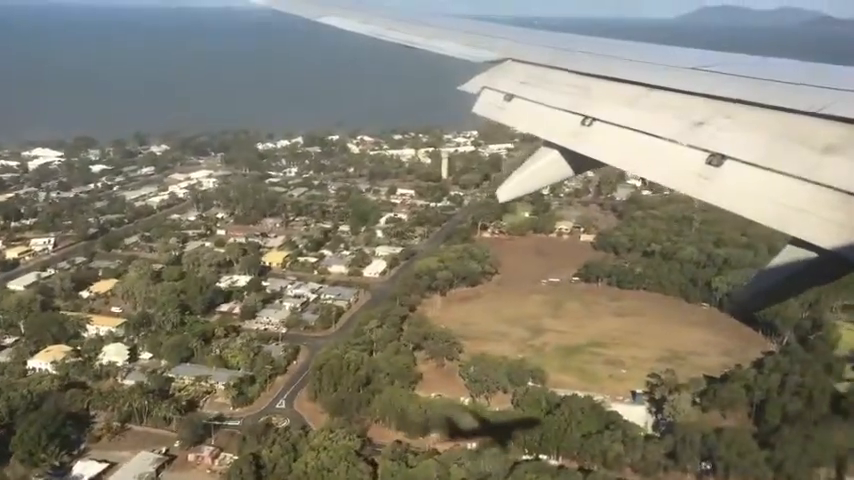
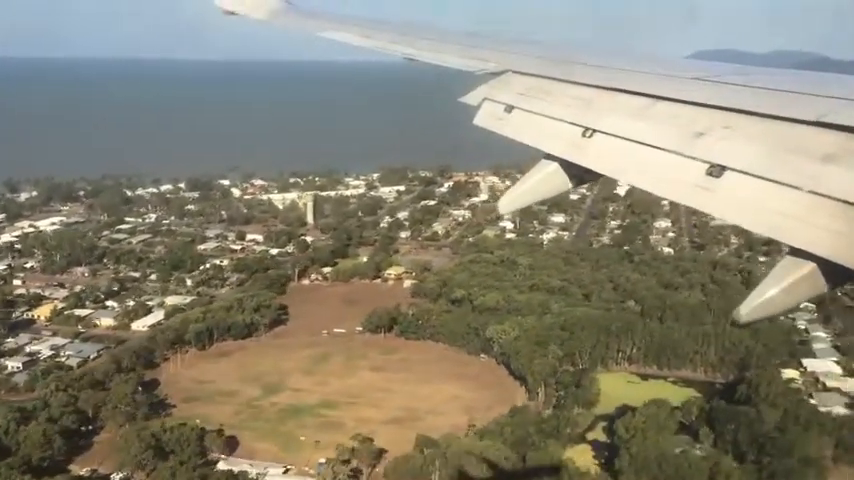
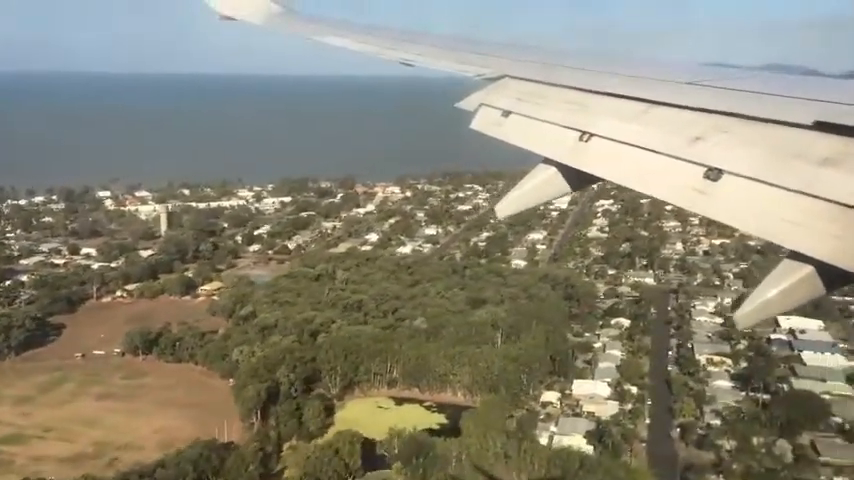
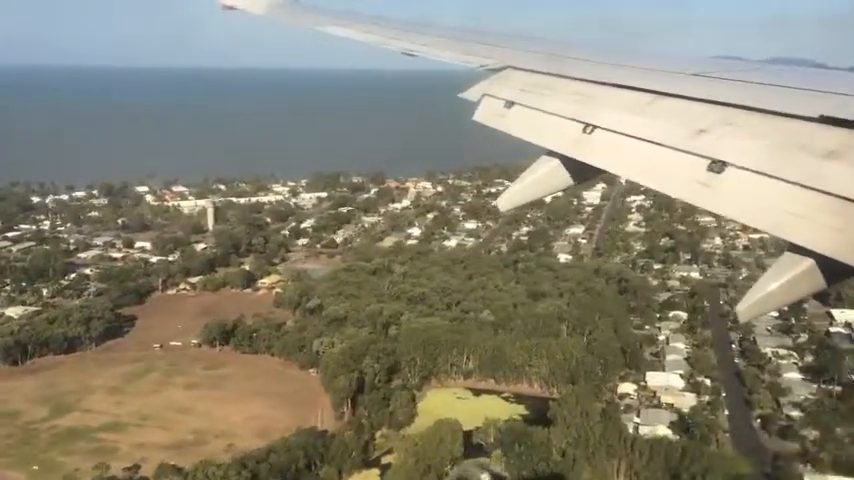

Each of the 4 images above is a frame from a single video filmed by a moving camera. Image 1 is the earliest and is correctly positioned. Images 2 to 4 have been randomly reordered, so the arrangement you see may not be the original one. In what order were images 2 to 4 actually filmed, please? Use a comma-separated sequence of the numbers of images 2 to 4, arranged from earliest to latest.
2, 4, 3
